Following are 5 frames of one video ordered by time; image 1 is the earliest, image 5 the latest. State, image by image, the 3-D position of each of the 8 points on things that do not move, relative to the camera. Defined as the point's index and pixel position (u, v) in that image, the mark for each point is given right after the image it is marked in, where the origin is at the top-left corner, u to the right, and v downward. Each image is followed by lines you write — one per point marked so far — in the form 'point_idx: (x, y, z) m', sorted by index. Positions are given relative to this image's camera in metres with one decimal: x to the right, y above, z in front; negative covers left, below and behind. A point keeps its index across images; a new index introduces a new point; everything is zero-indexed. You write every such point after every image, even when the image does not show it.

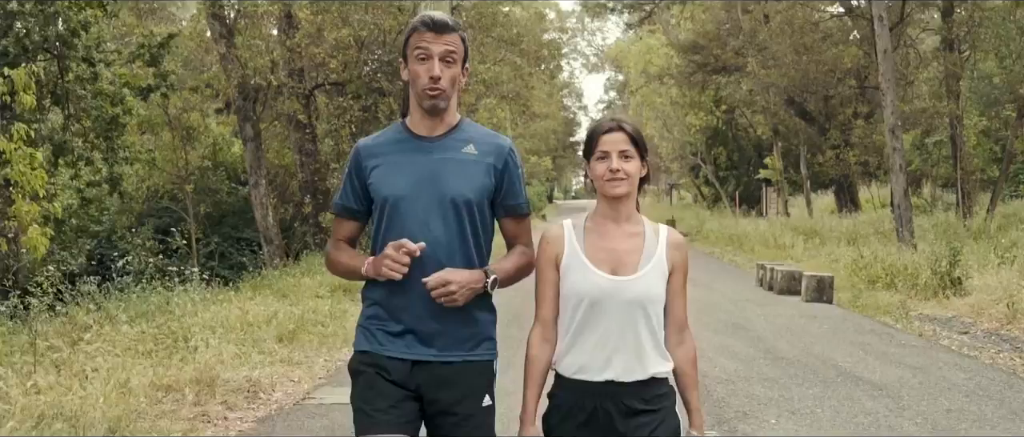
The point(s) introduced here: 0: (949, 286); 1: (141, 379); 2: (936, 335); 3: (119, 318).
0: (+6.3, -1.0, +14.7) m
1: (-2.7, -1.2, +7.3) m
2: (+4.9, -1.3, +11.6) m
3: (-3.7, -0.9, +9.7) m
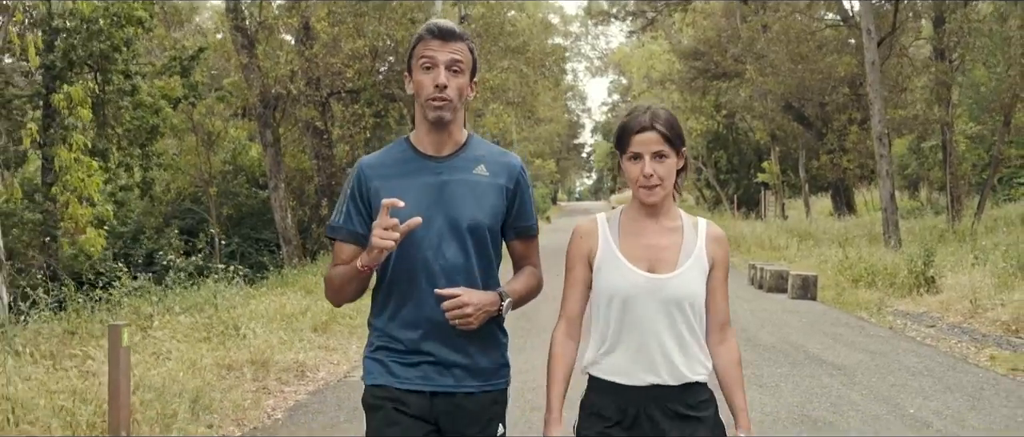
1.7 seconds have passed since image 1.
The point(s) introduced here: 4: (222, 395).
0: (+6.5, -1.0, +15.9) m
1: (-2.6, -1.2, +8.5) m
2: (+5.0, -1.4, +12.9) m
3: (-3.6, -1.0, +10.9) m
4: (-2.2, -1.3, +7.5) m
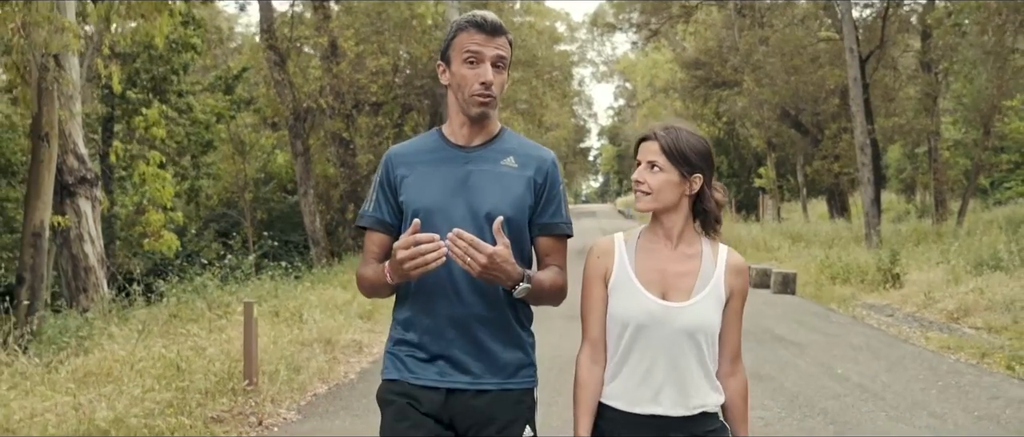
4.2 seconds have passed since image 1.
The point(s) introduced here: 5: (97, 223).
0: (+6.7, -1.1, +18.0) m
1: (-2.4, -1.3, +10.6) m
2: (+5.2, -1.5, +14.9) m
3: (-3.4, -1.0, +13.1) m
4: (-2.0, -1.3, +9.6) m
5: (-5.3, -0.1, +12.9) m
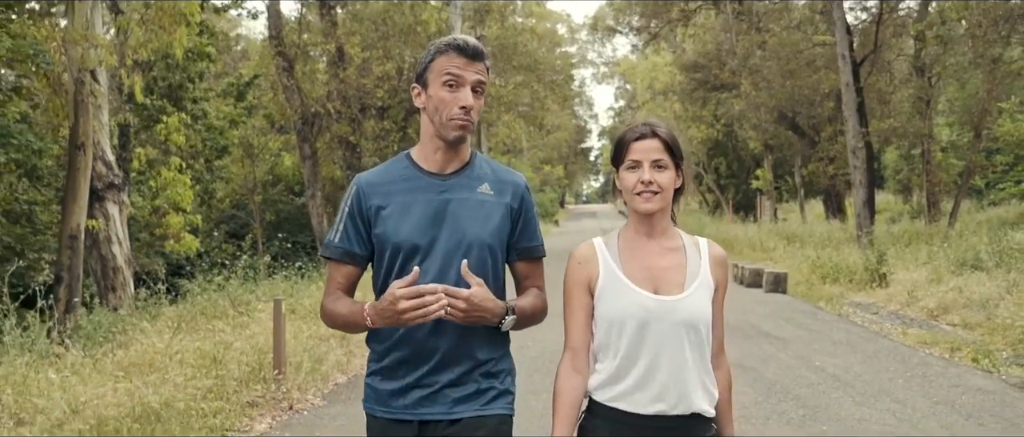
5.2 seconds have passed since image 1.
0: (+6.8, -1.1, +18.7) m
1: (-2.3, -1.3, +11.4) m
2: (+5.3, -1.5, +15.7) m
3: (-3.4, -1.1, +13.8) m
4: (-1.9, -1.4, +10.3) m
5: (-5.2, -0.1, +13.6) m
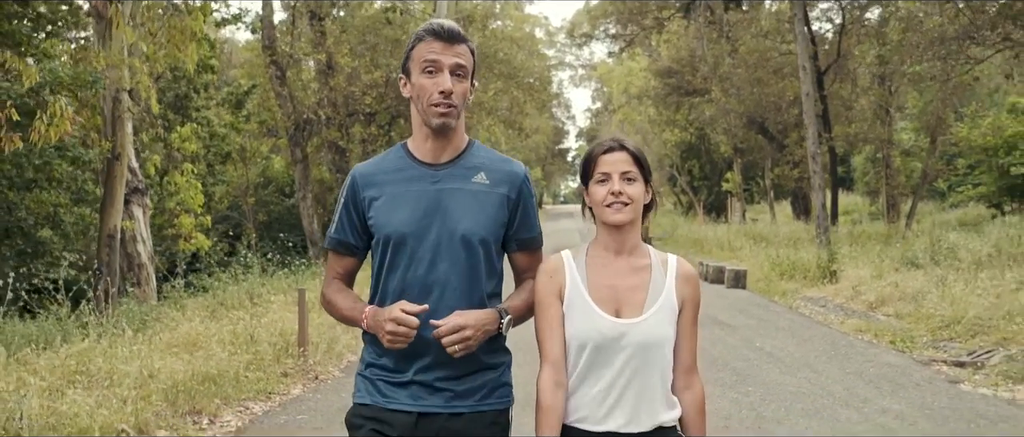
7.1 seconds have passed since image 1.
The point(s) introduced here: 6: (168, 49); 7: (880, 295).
0: (+6.4, -1.2, +20.5) m
1: (-2.5, -1.3, +13.0) m
2: (+5.0, -1.5, +17.4) m
3: (-3.6, -1.1, +15.4) m
4: (-2.1, -1.4, +11.9) m
5: (-5.5, -0.1, +15.2) m
6: (-4.5, +2.2, +13.4) m
7: (+6.0, -1.3, +16.6) m
